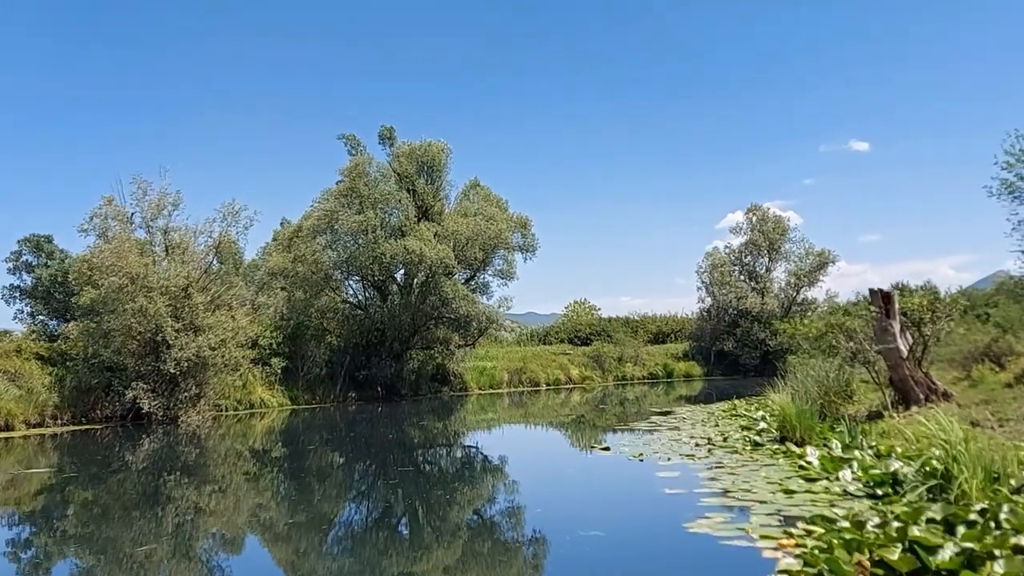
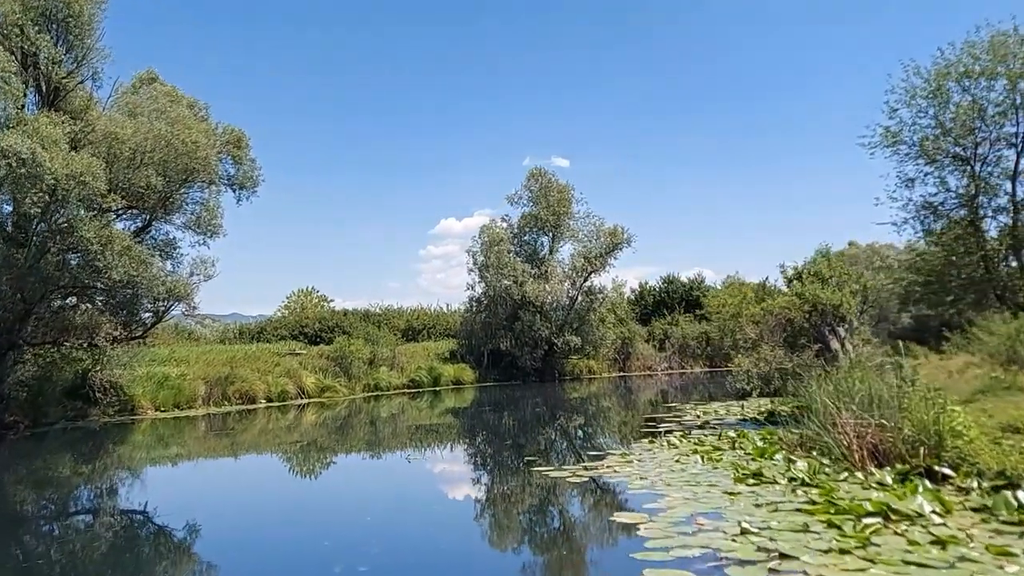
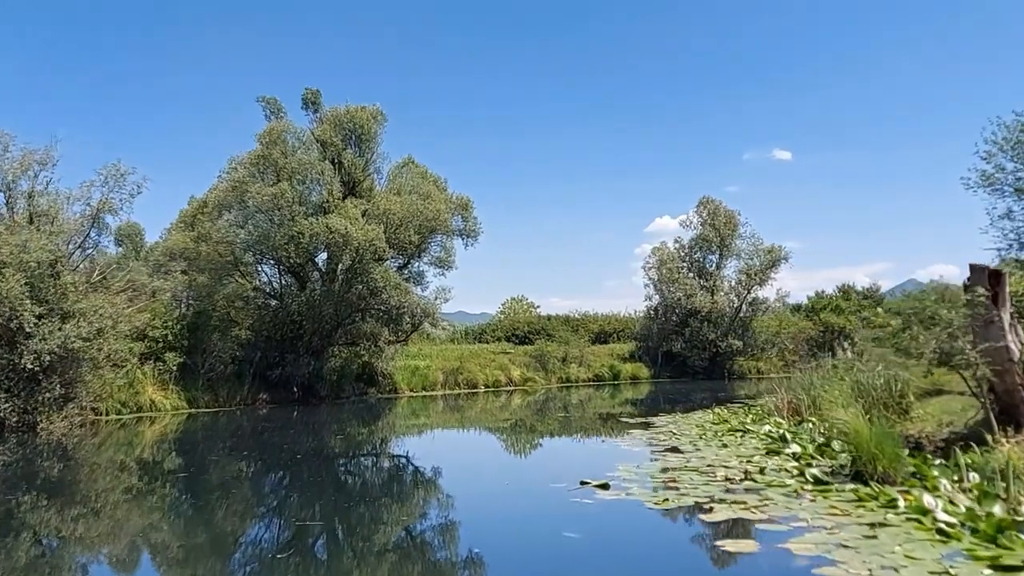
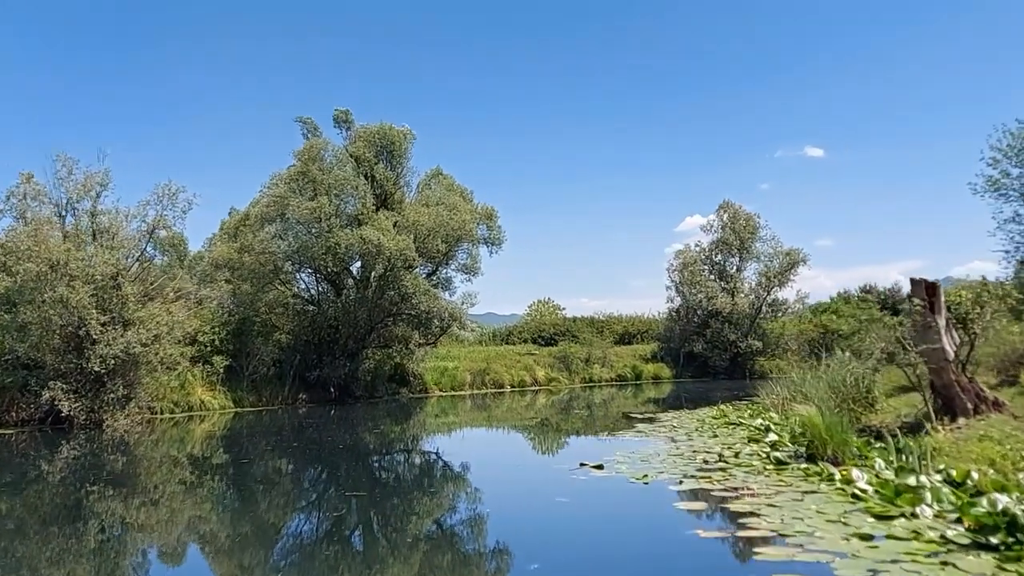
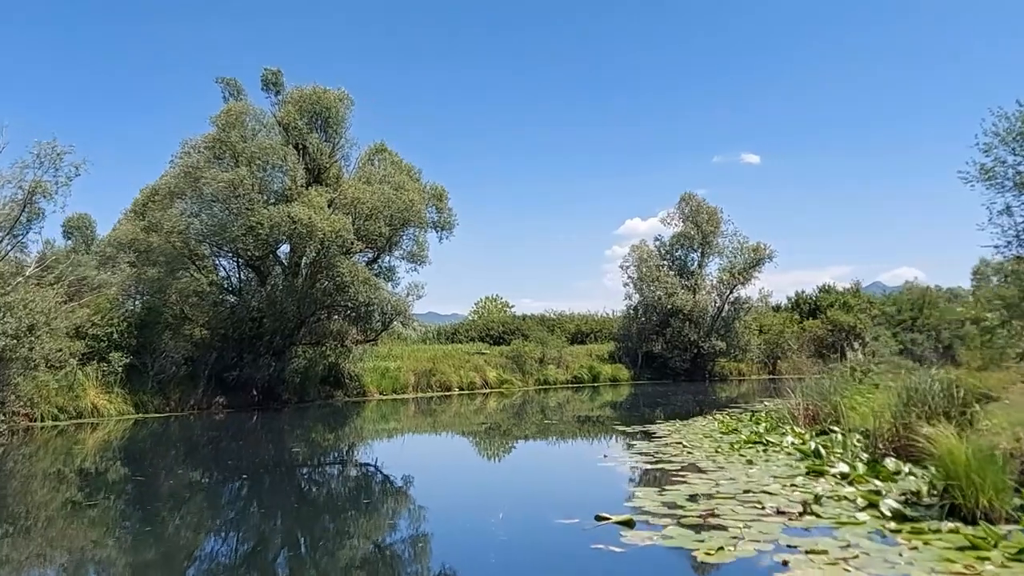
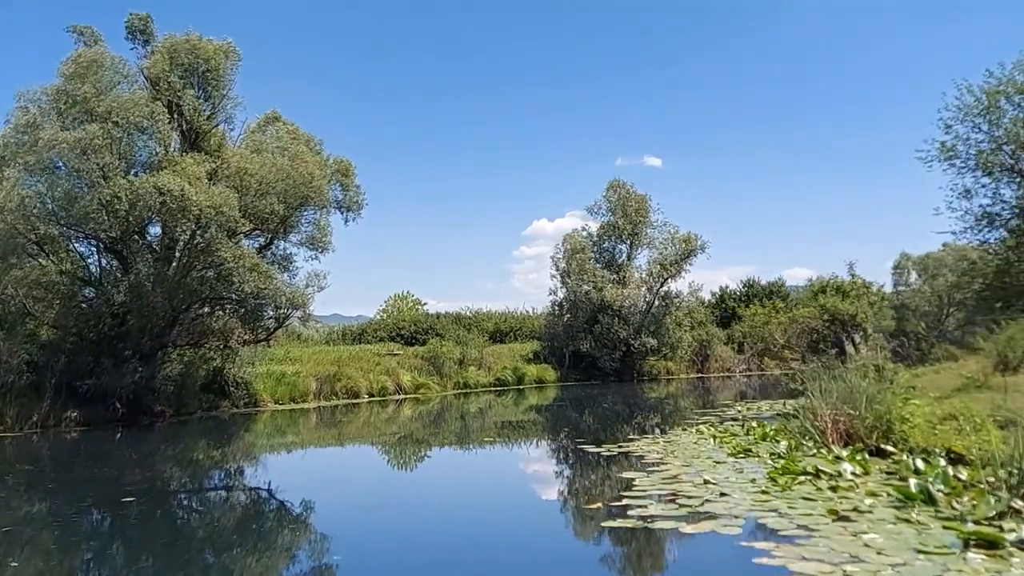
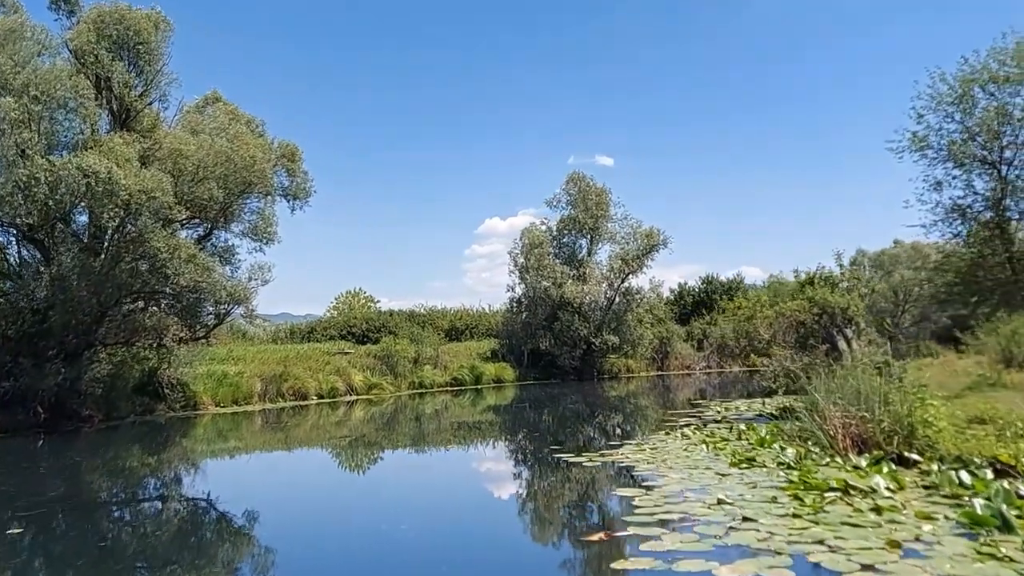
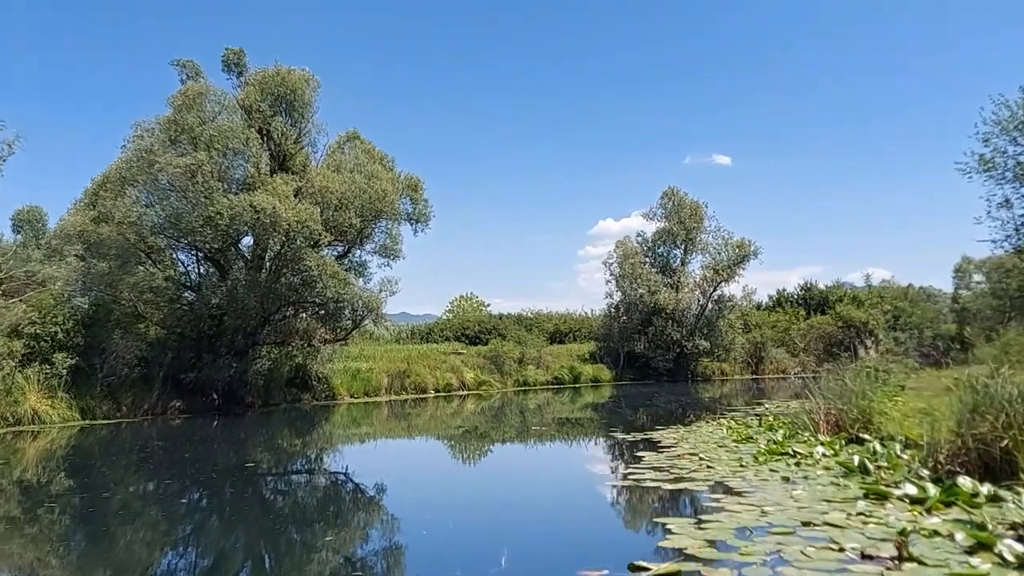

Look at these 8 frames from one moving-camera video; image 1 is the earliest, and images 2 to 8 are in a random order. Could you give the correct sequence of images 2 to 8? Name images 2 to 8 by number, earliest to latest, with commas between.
4, 3, 5, 8, 6, 7, 2
